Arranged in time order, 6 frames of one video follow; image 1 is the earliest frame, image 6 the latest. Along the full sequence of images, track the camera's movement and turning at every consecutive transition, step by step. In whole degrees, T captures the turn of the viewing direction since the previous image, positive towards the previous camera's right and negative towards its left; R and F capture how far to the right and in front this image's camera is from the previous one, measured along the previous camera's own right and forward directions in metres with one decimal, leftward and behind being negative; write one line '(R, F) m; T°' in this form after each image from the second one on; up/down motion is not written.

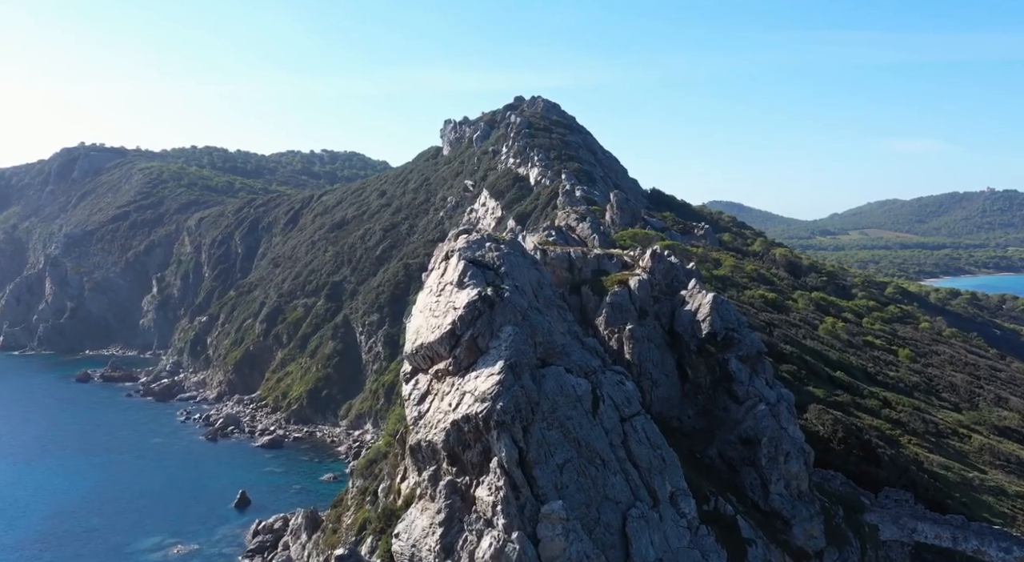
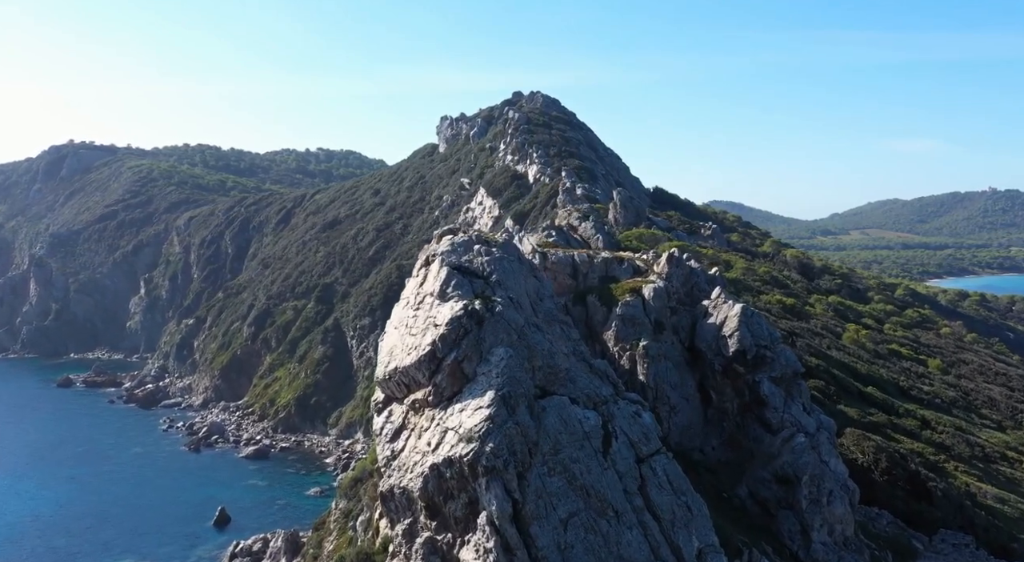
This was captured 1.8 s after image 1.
(+0.2, +5.6) m; 0°
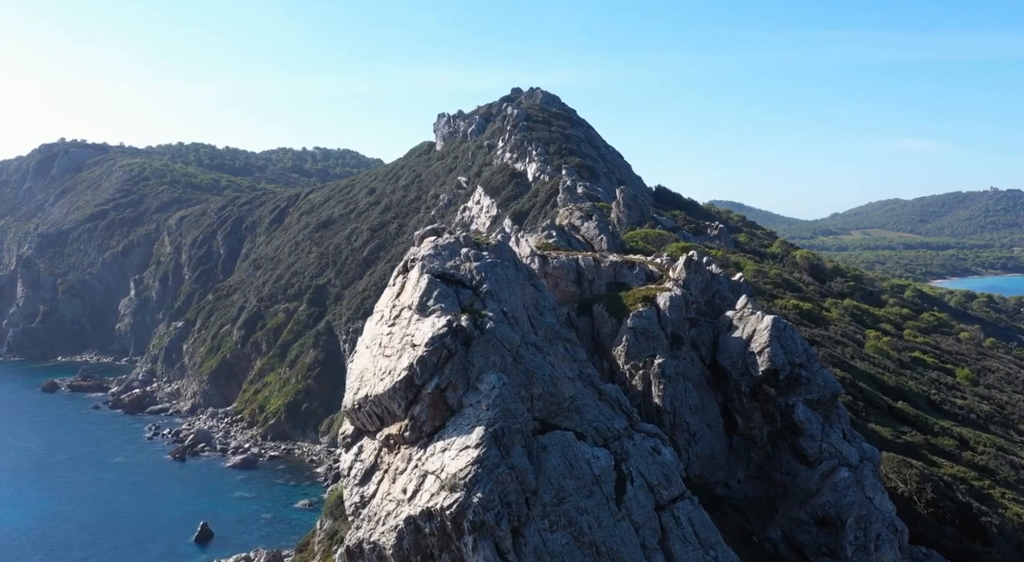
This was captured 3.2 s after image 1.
(+0.1, +4.5) m; 0°
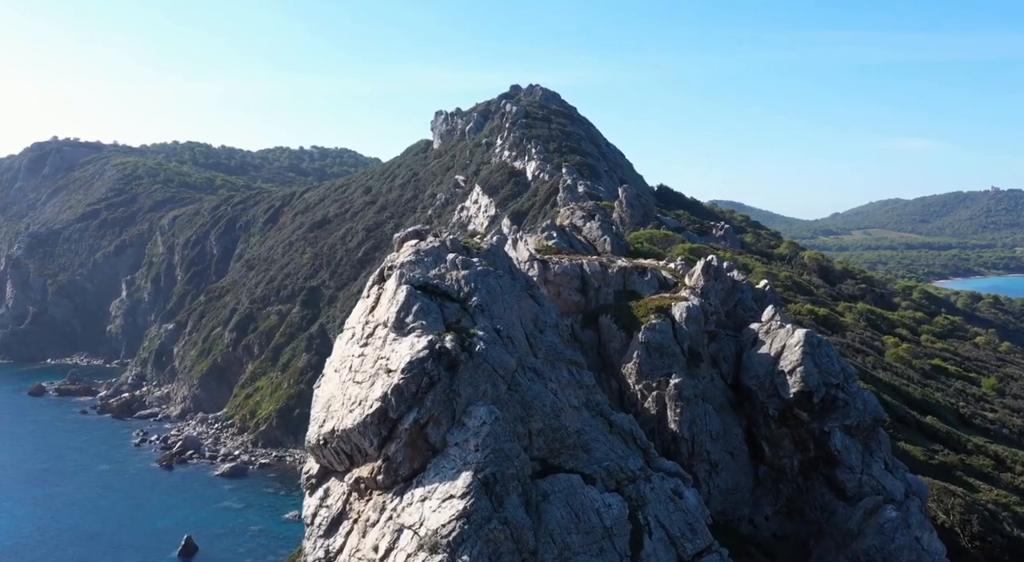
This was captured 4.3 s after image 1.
(+0.1, +3.6) m; 0°
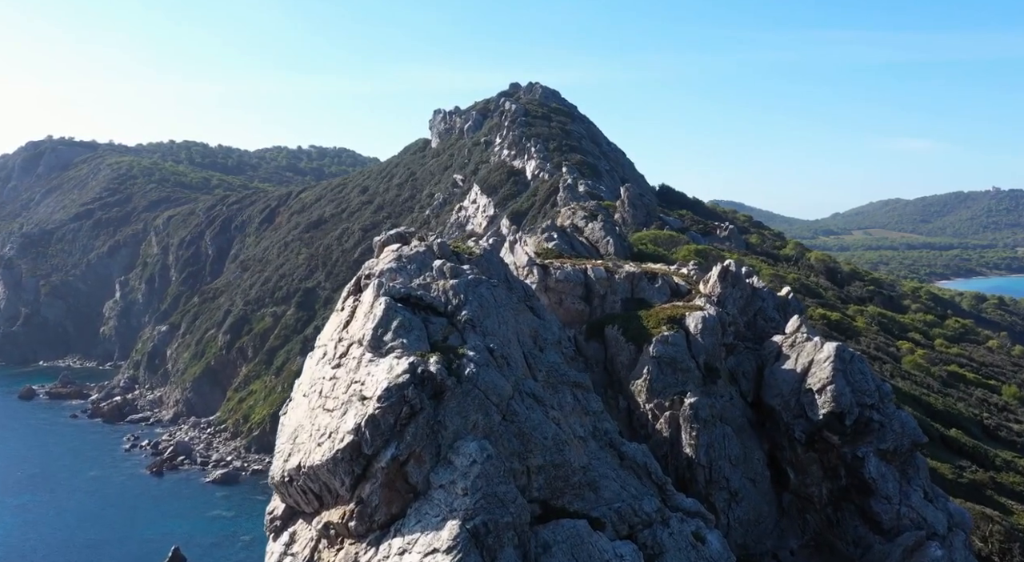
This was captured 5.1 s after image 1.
(+0.1, +2.6) m; 0°
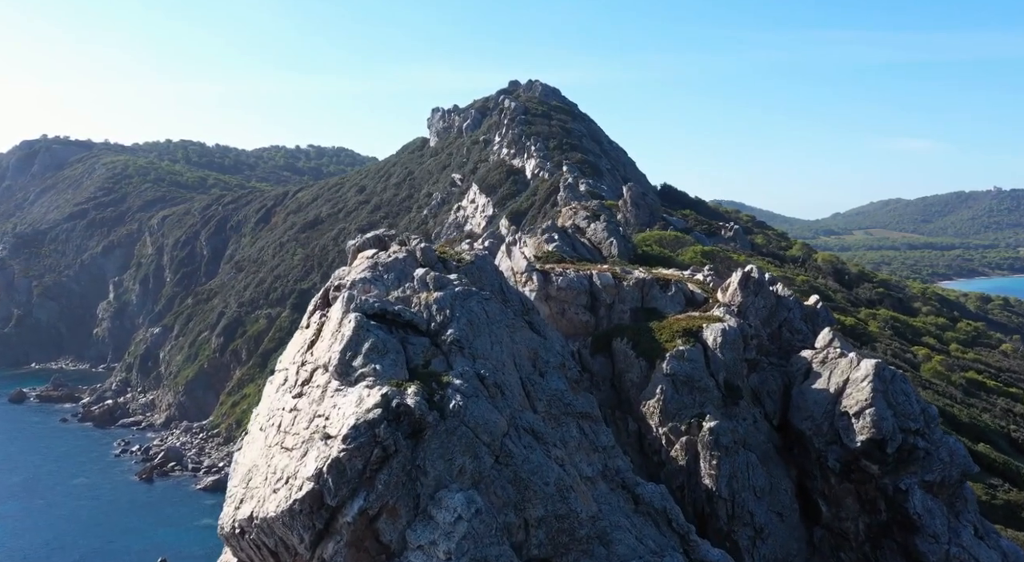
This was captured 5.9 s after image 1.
(+0.1, +2.6) m; 0°
